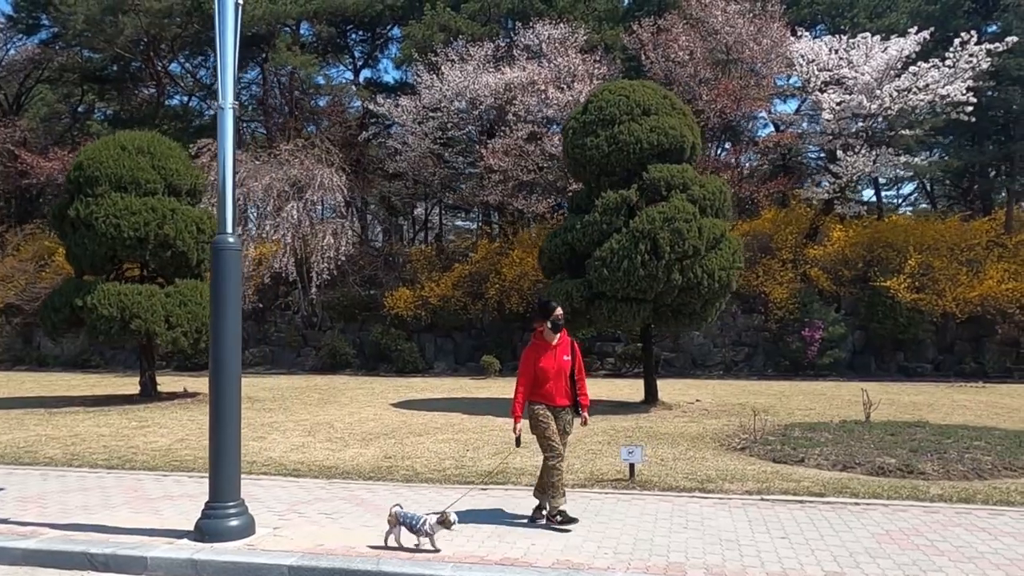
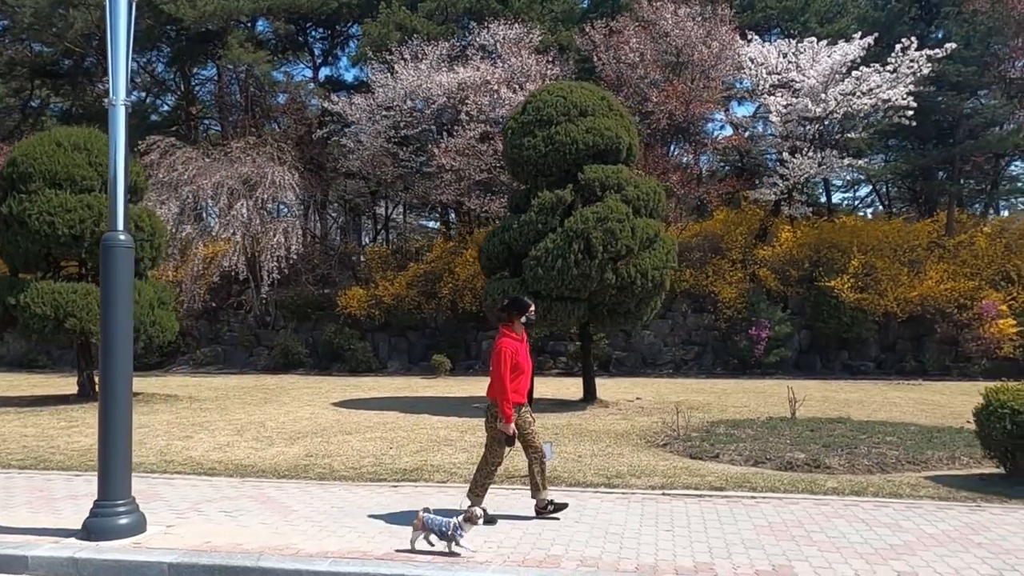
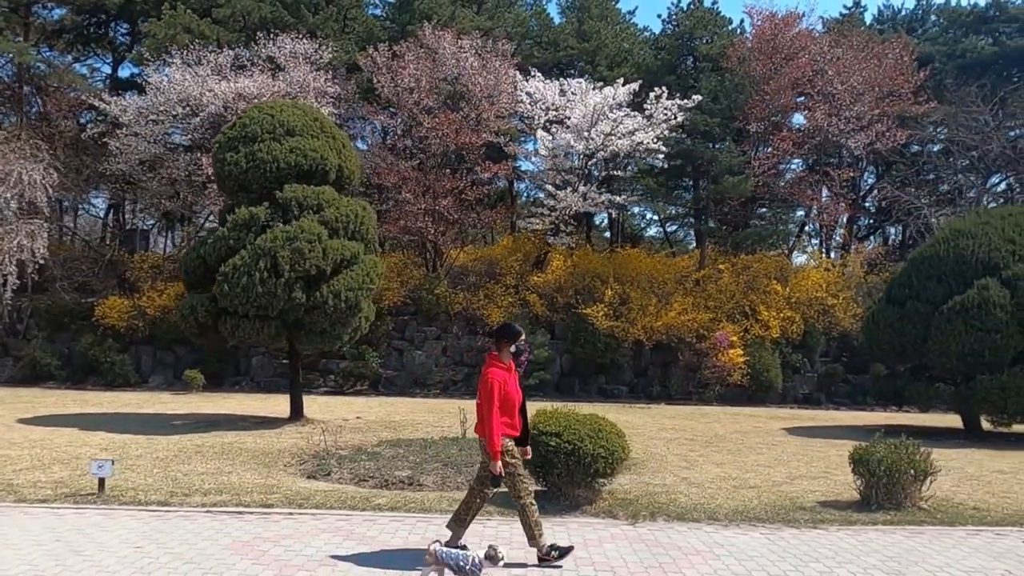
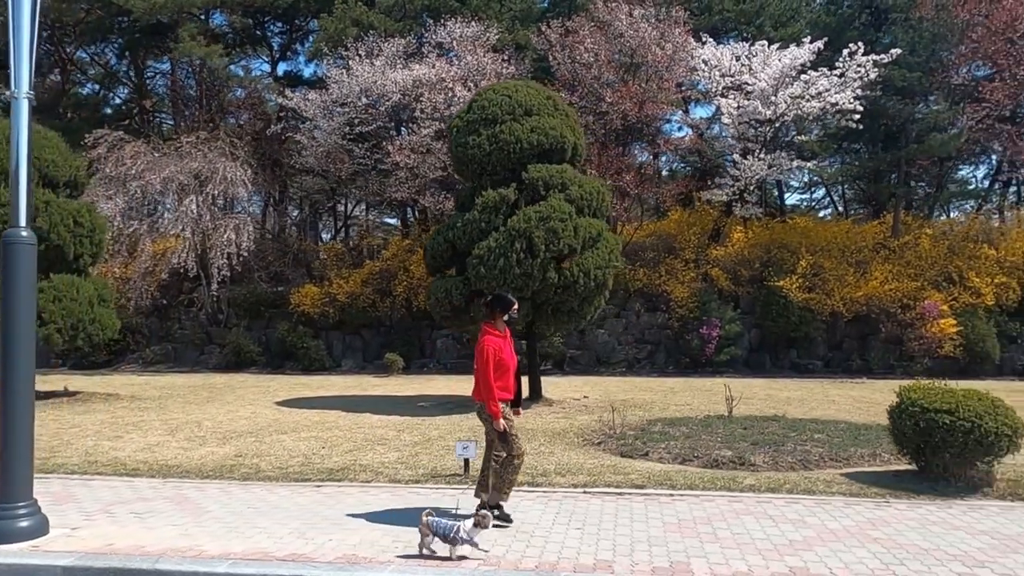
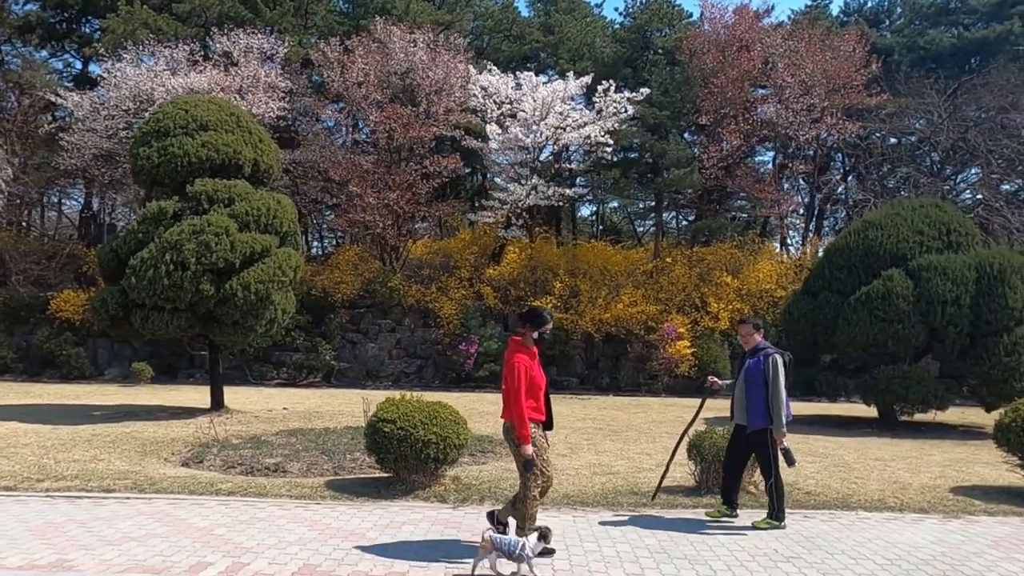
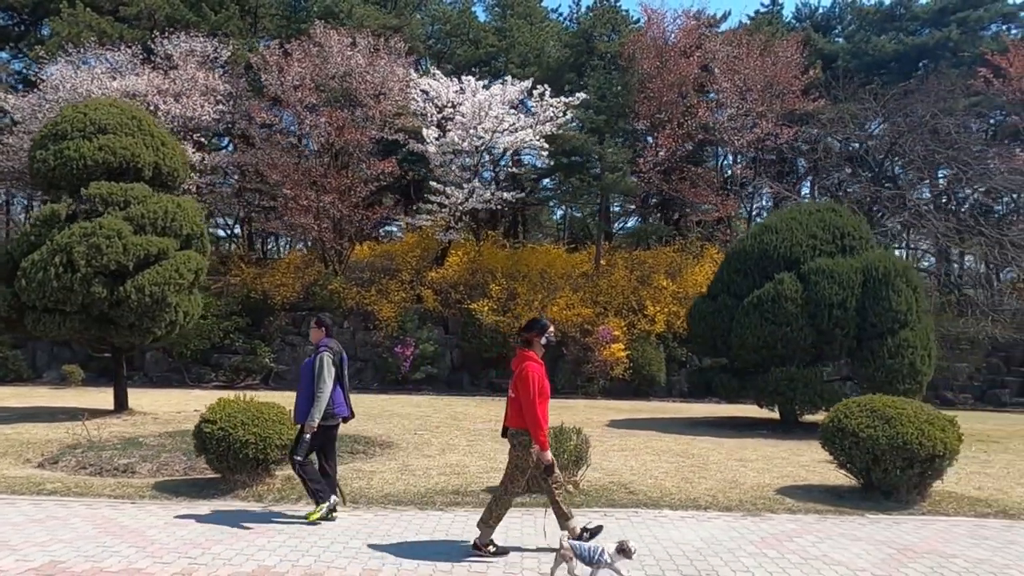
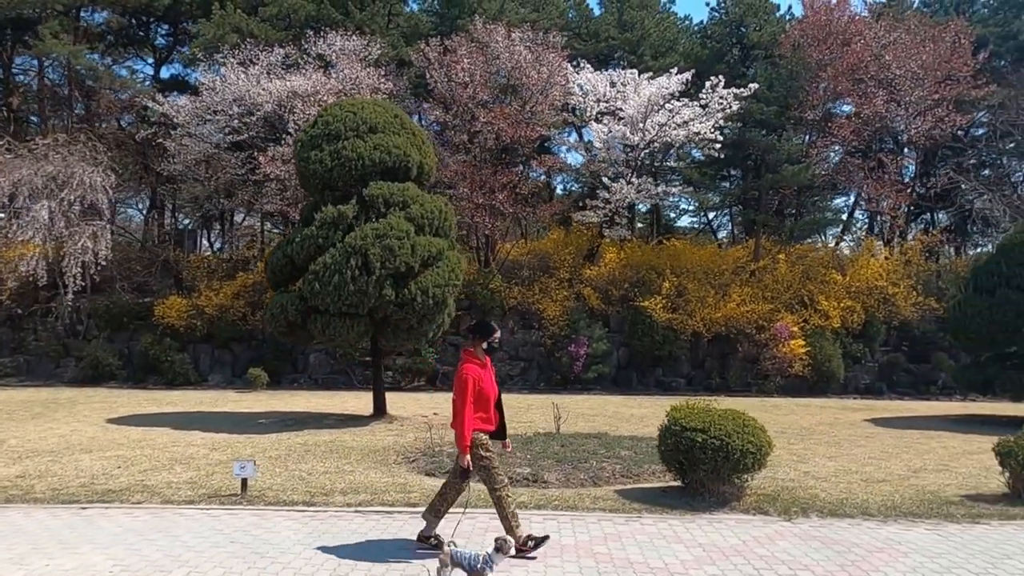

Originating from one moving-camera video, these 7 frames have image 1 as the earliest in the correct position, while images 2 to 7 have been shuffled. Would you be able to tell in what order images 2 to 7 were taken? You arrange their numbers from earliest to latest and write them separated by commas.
2, 4, 7, 3, 5, 6
